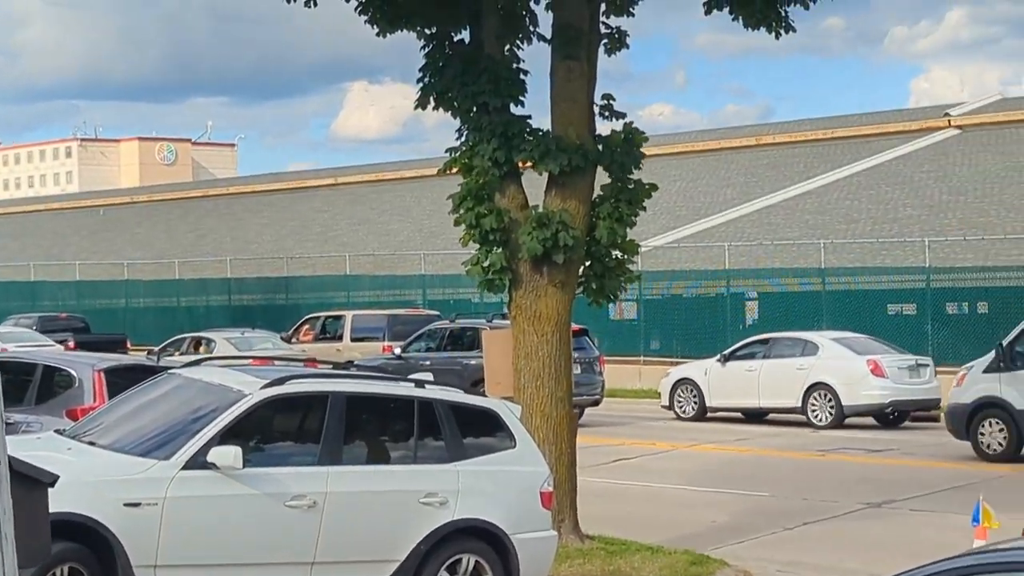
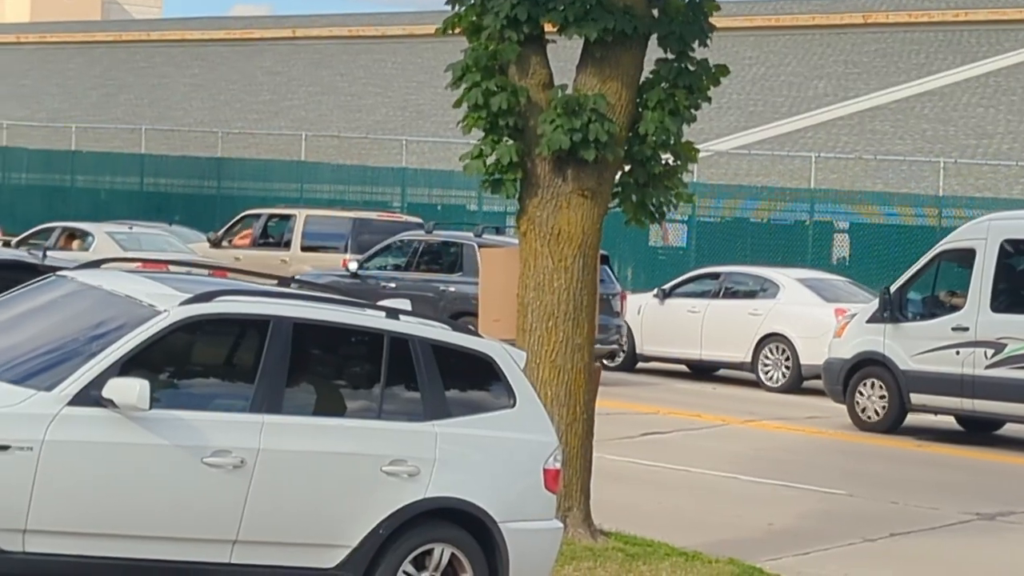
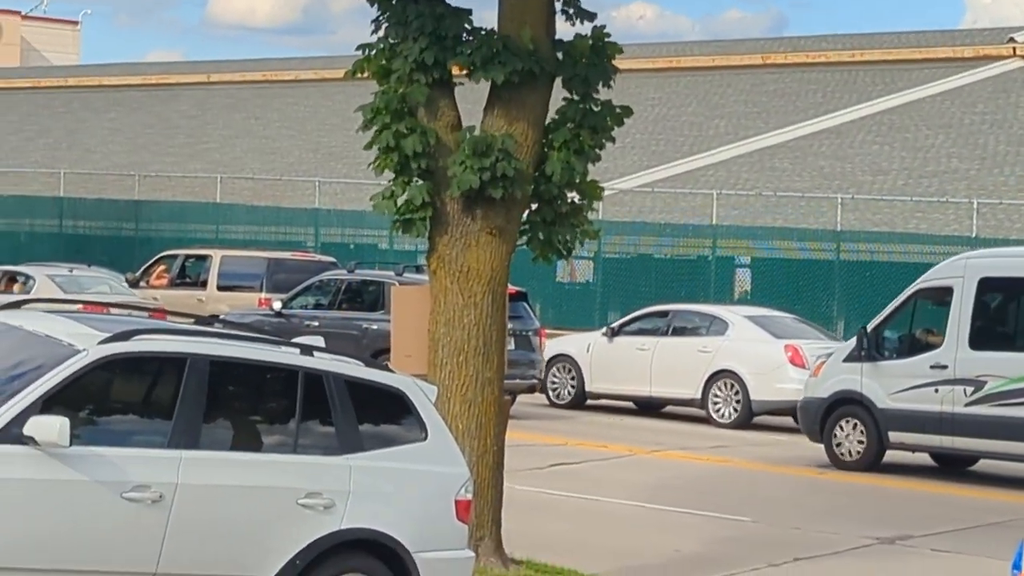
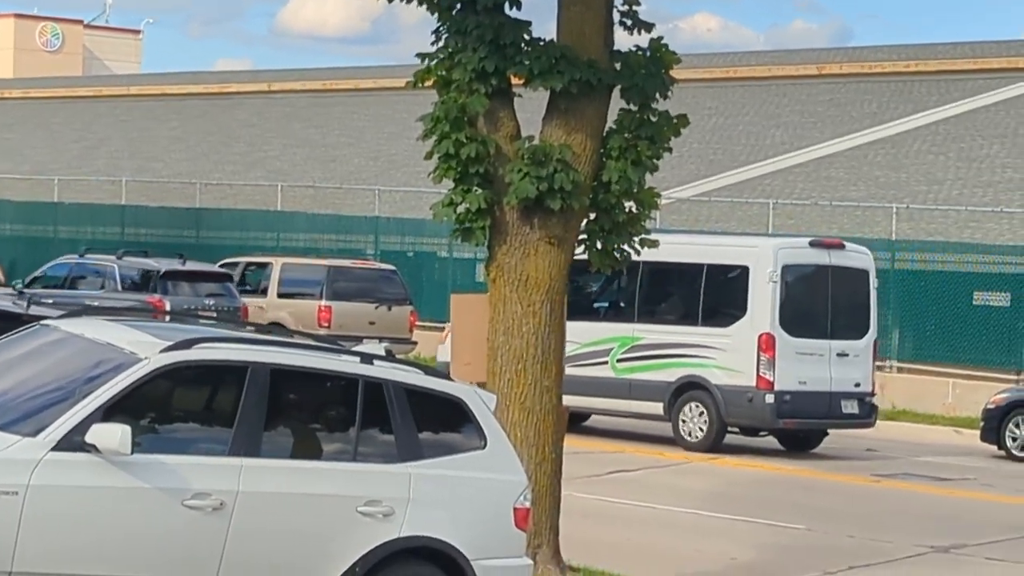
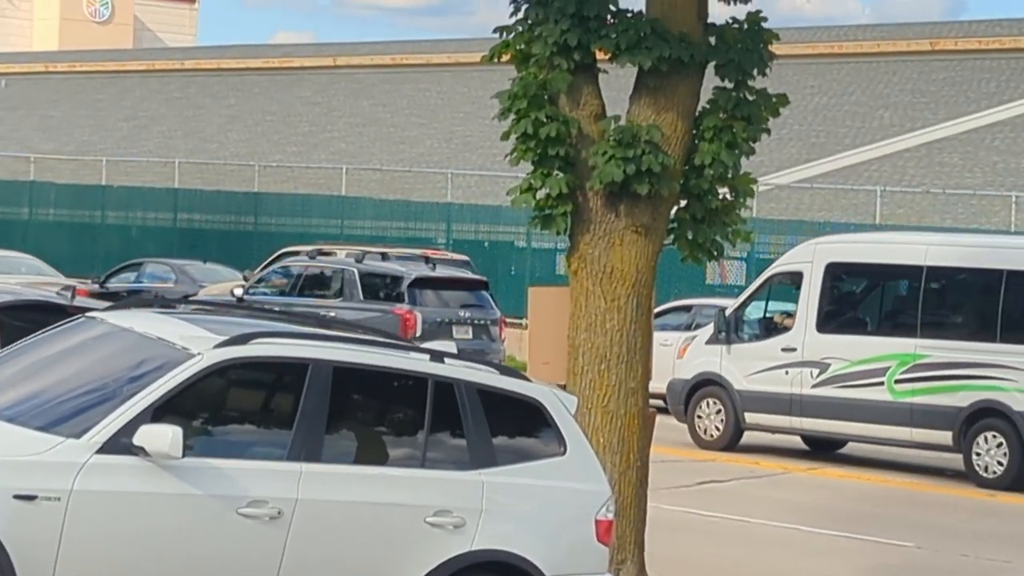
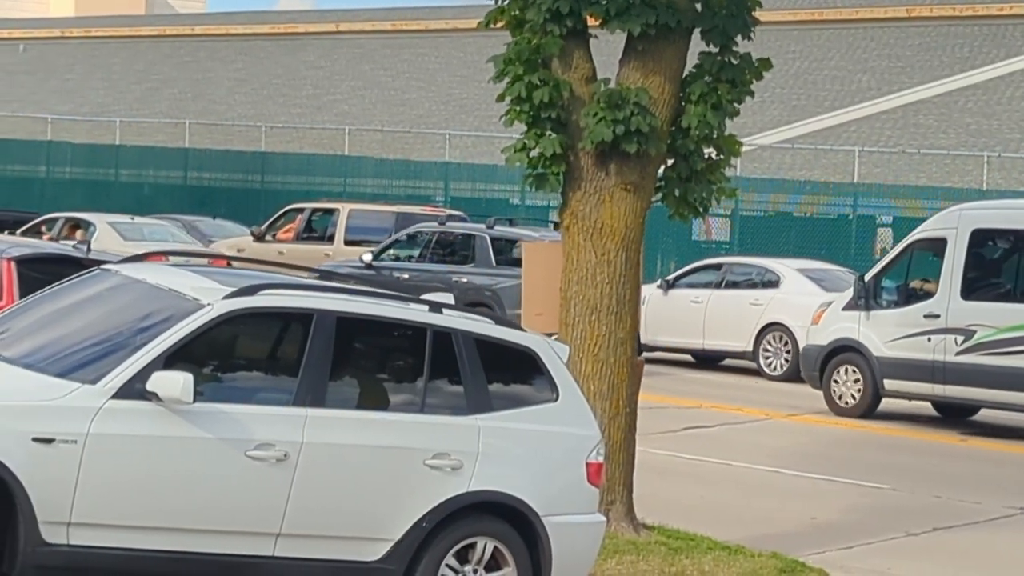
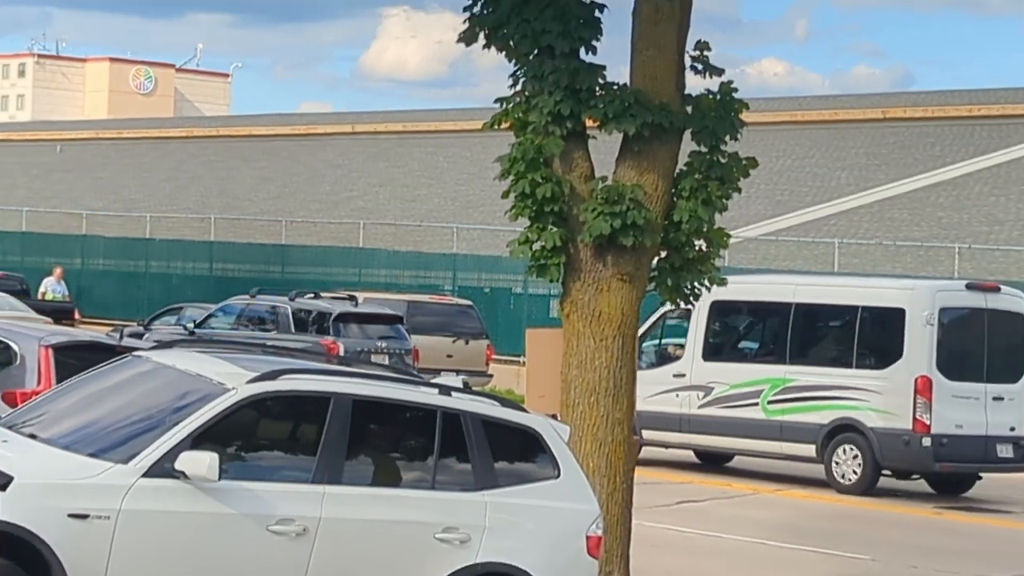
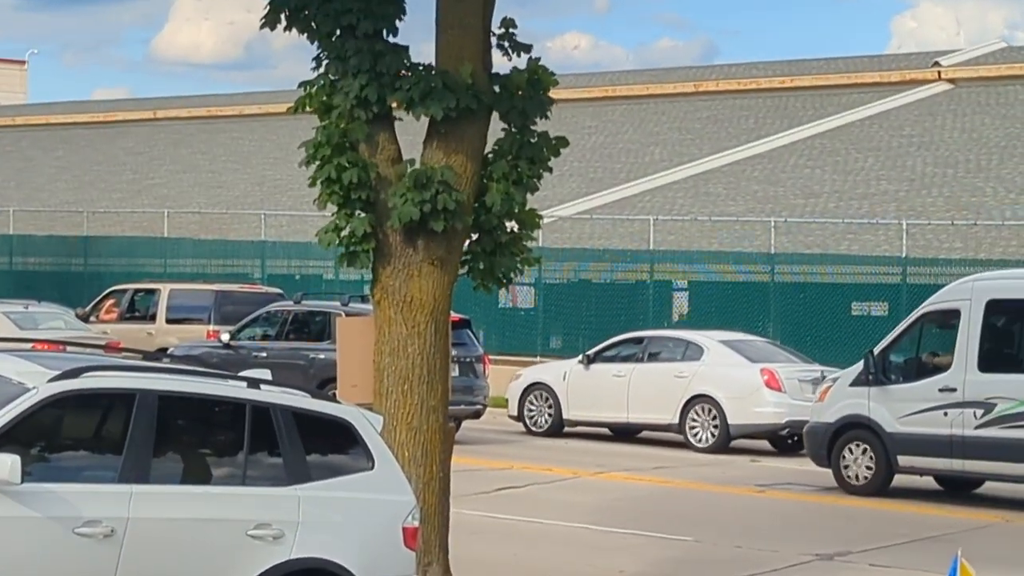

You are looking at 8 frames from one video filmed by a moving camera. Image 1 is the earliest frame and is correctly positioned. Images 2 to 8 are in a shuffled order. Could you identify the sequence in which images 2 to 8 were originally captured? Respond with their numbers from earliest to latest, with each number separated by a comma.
8, 3, 2, 6, 5, 7, 4
